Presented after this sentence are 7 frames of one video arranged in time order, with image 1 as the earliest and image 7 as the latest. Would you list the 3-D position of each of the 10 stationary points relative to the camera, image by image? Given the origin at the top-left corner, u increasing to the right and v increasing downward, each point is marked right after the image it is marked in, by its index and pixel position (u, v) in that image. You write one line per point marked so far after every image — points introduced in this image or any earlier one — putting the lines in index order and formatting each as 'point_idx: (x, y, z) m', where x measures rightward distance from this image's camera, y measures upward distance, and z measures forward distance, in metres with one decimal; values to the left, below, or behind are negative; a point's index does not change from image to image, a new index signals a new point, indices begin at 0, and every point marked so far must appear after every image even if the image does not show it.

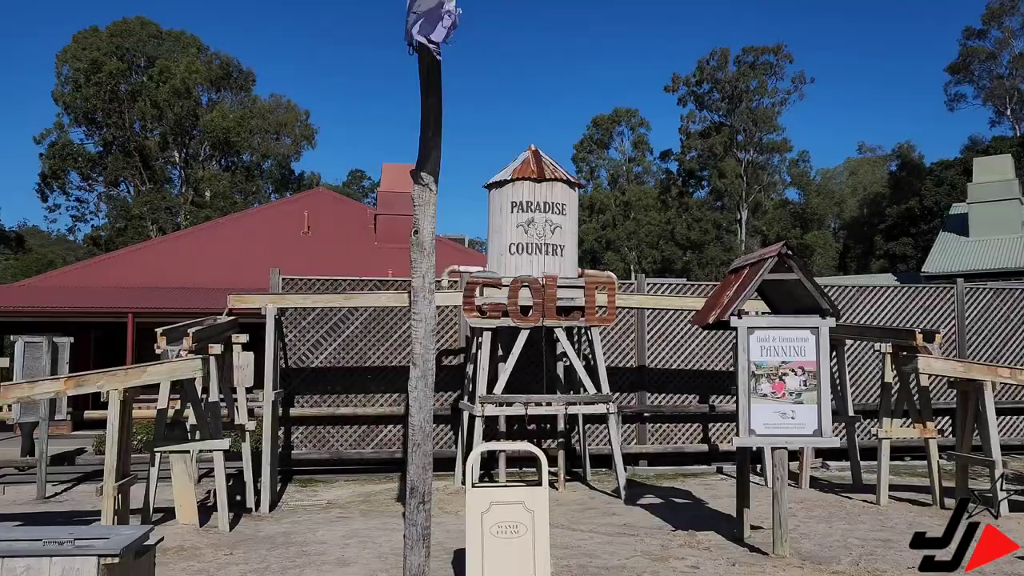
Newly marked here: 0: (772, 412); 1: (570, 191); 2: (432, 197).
0: (+1.8, -0.9, +5.8) m
1: (+0.7, +1.1, +9.3) m
2: (-0.5, +0.6, +5.1) m
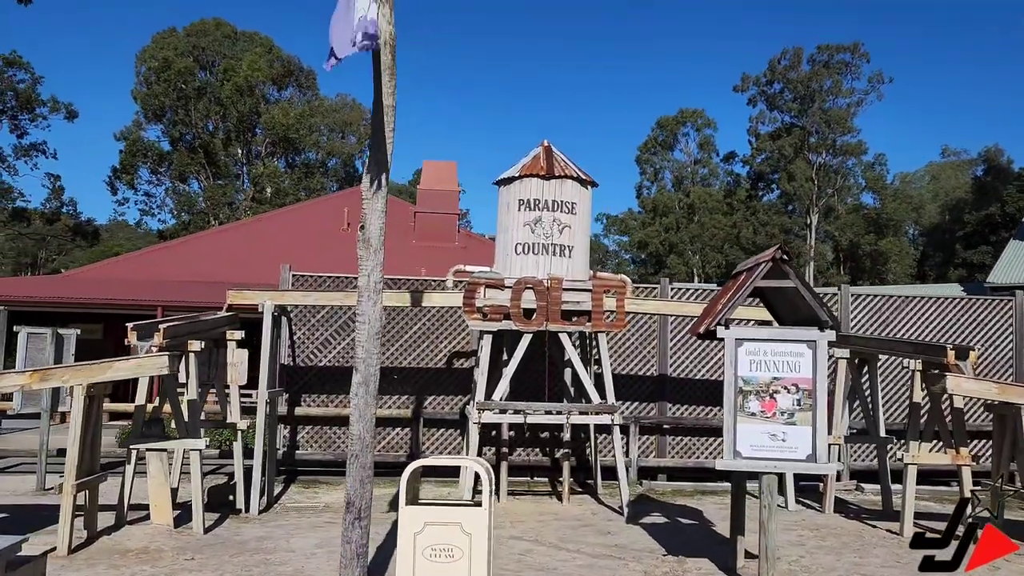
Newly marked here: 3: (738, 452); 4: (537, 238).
0: (+1.6, -0.9, +5.3) m
1: (+0.8, +1.1, +8.9) m
2: (-0.8, +0.6, +4.8) m
3: (+1.5, -1.1, +5.3) m
4: (+0.3, +0.5, +8.7) m
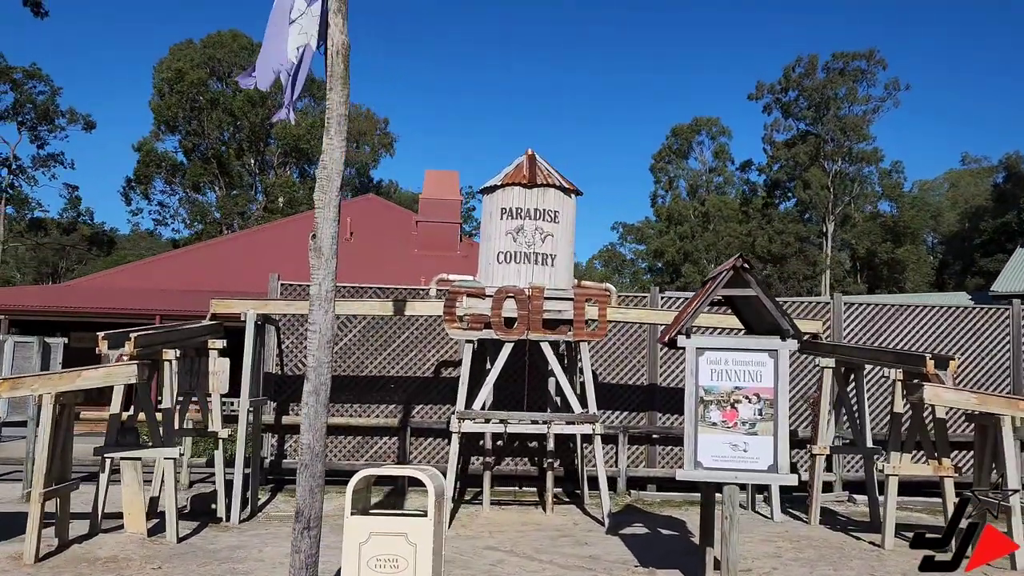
0: (+1.3, -1.0, +5.2) m
1: (+0.6, +1.0, +8.9) m
2: (-1.0, +0.5, +4.8) m
3: (+1.2, -1.1, +5.2) m
4: (+0.1, +0.4, +8.7) m
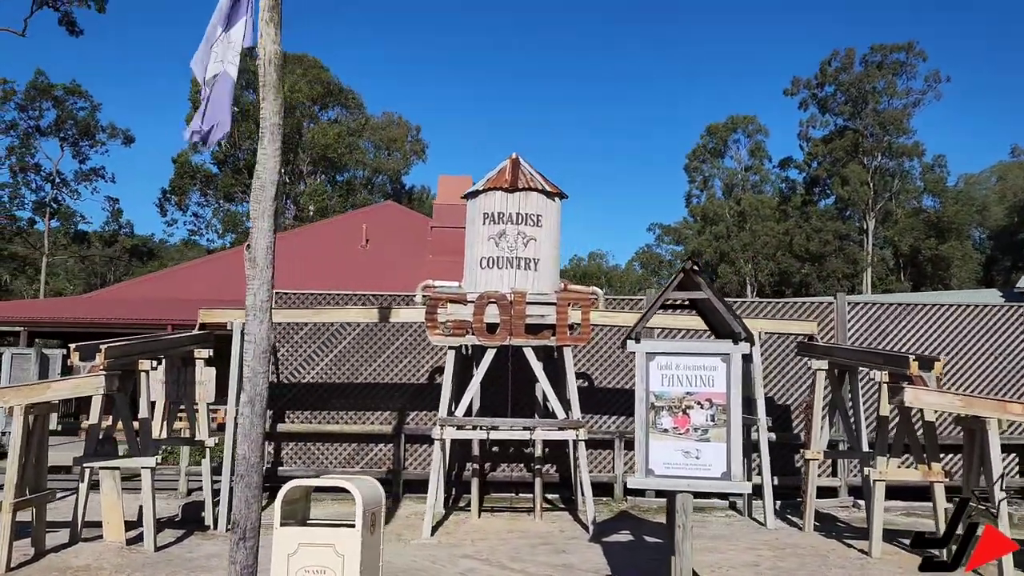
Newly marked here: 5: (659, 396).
0: (+1.0, -1.0, +5.1) m
1: (+0.4, +0.9, +8.8) m
2: (-1.4, +0.5, +4.8) m
3: (+0.9, -1.1, +5.1) m
4: (-0.1, +0.4, +8.6) m
5: (+0.9, -0.7, +5.2) m
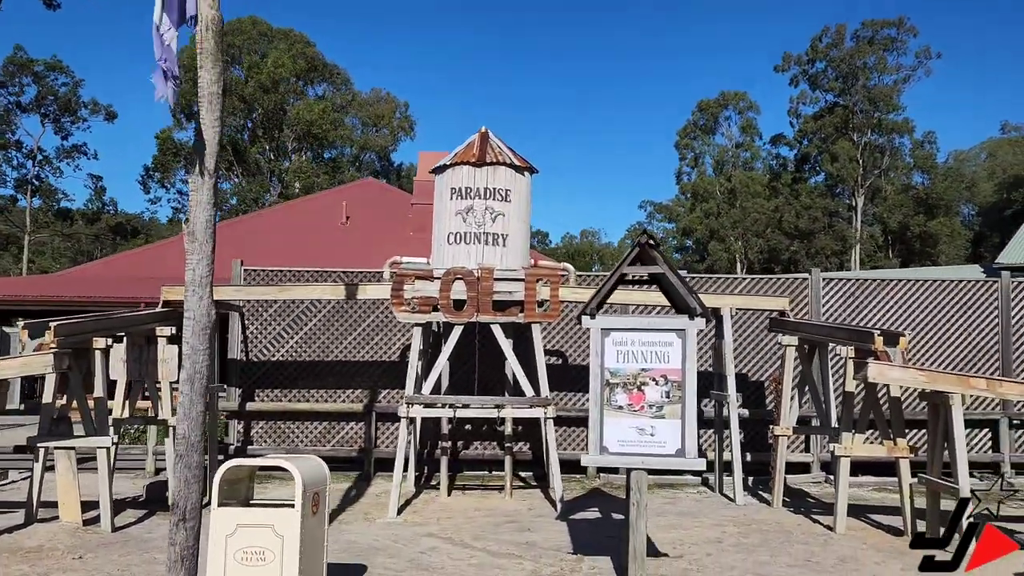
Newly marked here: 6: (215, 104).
0: (+0.7, -0.9, +5.0) m
1: (0.0, +1.2, +8.6) m
2: (-1.7, +0.6, +4.6) m
3: (+0.6, -1.0, +5.0) m
4: (-0.4, +0.6, +8.5) m
5: (+0.6, -0.5, +5.1) m
6: (-1.7, +1.0, +4.6) m
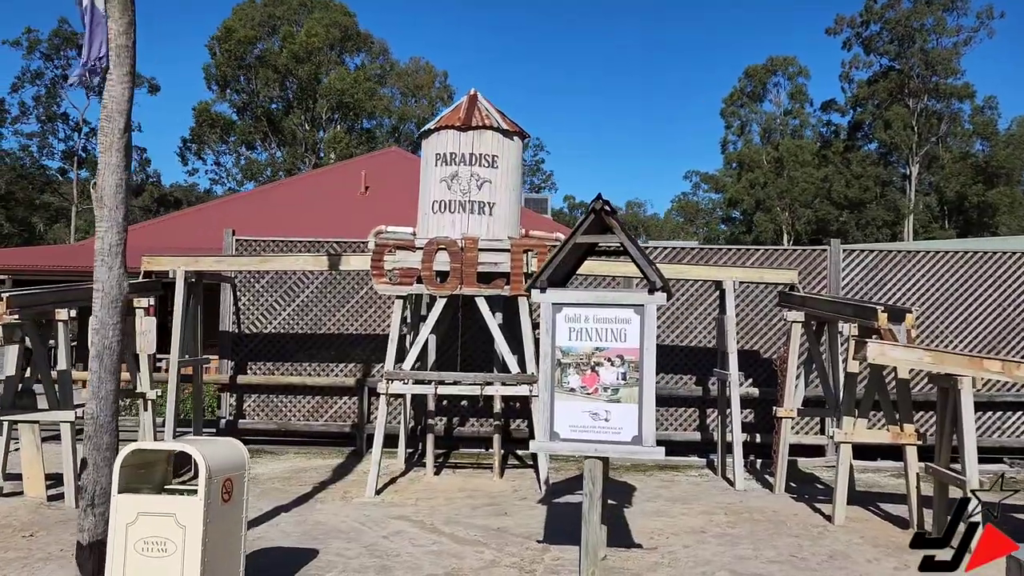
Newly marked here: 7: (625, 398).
0: (+0.4, -0.7, +4.6) m
1: (-0.1, +1.5, +8.2) m
2: (-2.1, +0.8, +4.3) m
3: (+0.2, -0.8, +4.6) m
4: (-0.6, +0.9, +8.0) m
5: (+0.3, -0.4, +4.6) m
6: (-2.0, +1.2, +4.3) m
7: (+0.6, -0.6, +4.5) m
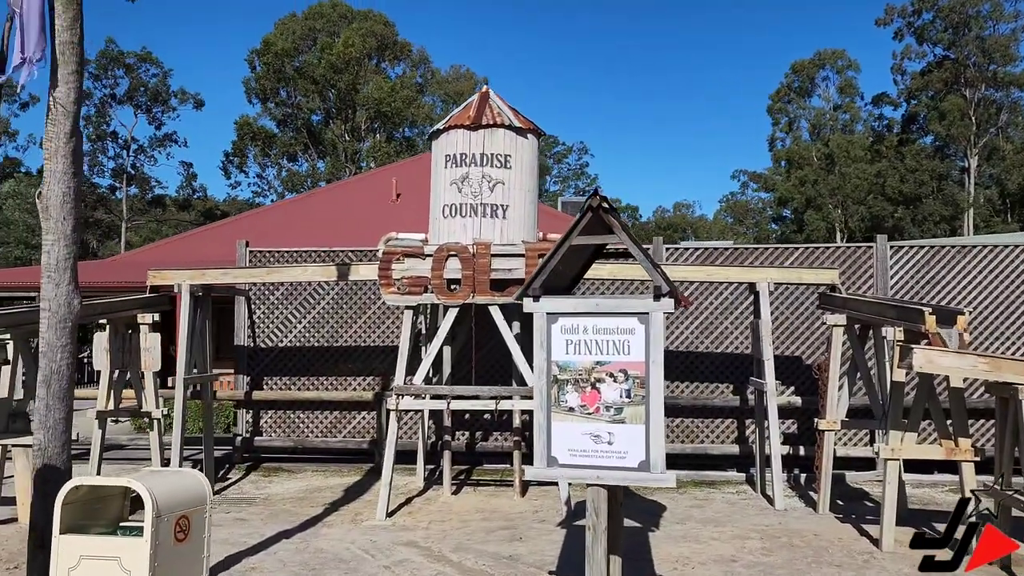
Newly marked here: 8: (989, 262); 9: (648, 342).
0: (+0.3, -0.7, +4.1) m
1: (+0.1, +1.4, +7.7) m
2: (-2.1, +0.7, +3.9) m
3: (+0.2, -0.9, +4.1) m
4: (-0.4, +0.8, +7.6) m
5: (+0.3, -0.4, +4.1) m
6: (-2.1, +1.1, +3.9) m
7: (+0.6, -0.6, +4.0) m
8: (+4.9, +0.3, +8.5) m
9: (+0.7, -0.3, +4.0) m
